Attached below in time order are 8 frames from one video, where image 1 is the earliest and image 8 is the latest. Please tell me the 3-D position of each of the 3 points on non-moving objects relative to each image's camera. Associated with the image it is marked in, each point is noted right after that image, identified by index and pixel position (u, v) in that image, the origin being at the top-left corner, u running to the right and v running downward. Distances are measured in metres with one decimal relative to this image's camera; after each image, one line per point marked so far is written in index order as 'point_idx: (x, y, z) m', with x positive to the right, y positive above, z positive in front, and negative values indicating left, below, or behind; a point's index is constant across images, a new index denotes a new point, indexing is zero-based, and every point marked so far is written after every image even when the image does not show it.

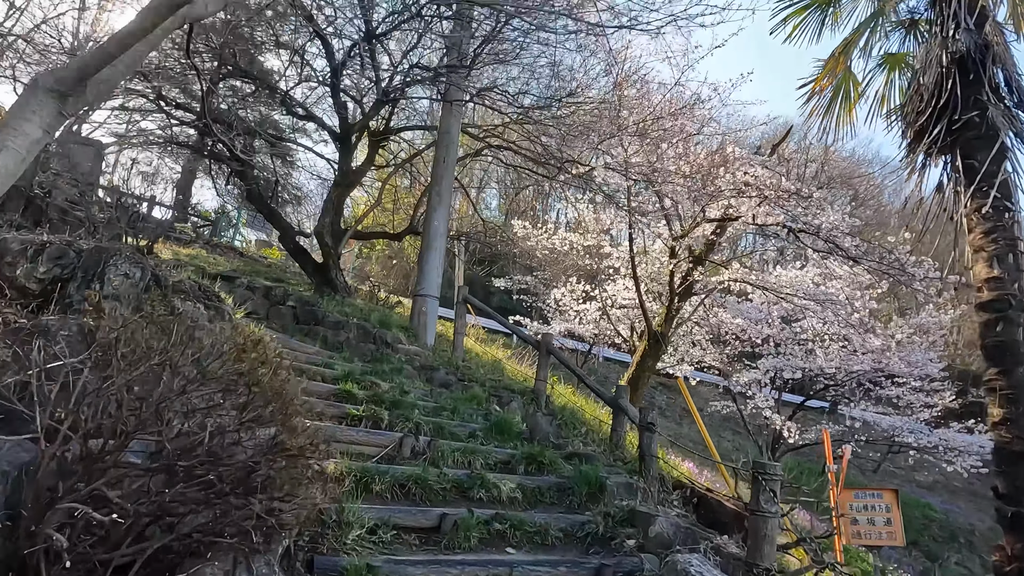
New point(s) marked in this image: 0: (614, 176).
0: (+1.5, +1.6, +9.5) m
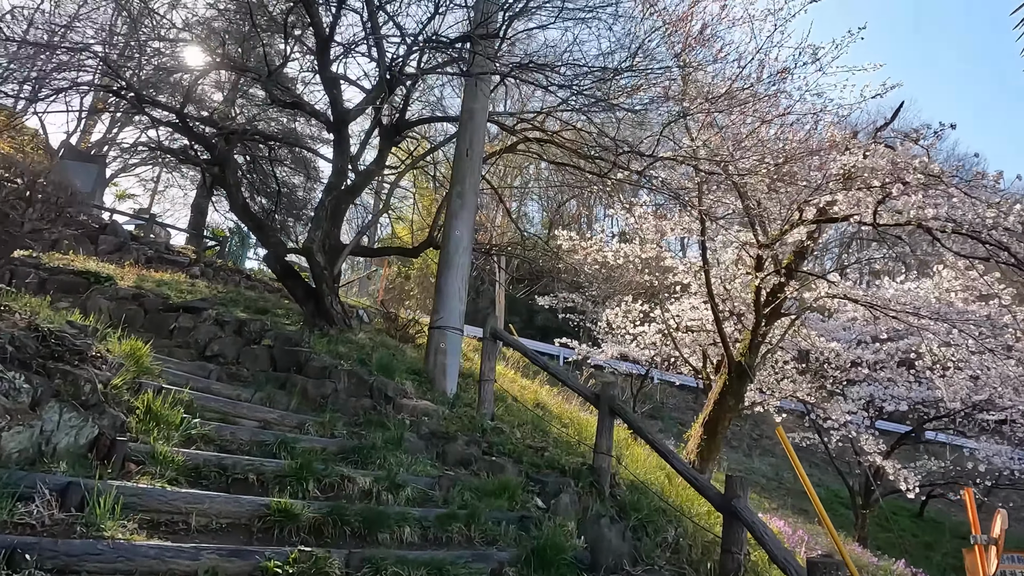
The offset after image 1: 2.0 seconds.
0: (+2.0, +1.4, +7.6) m
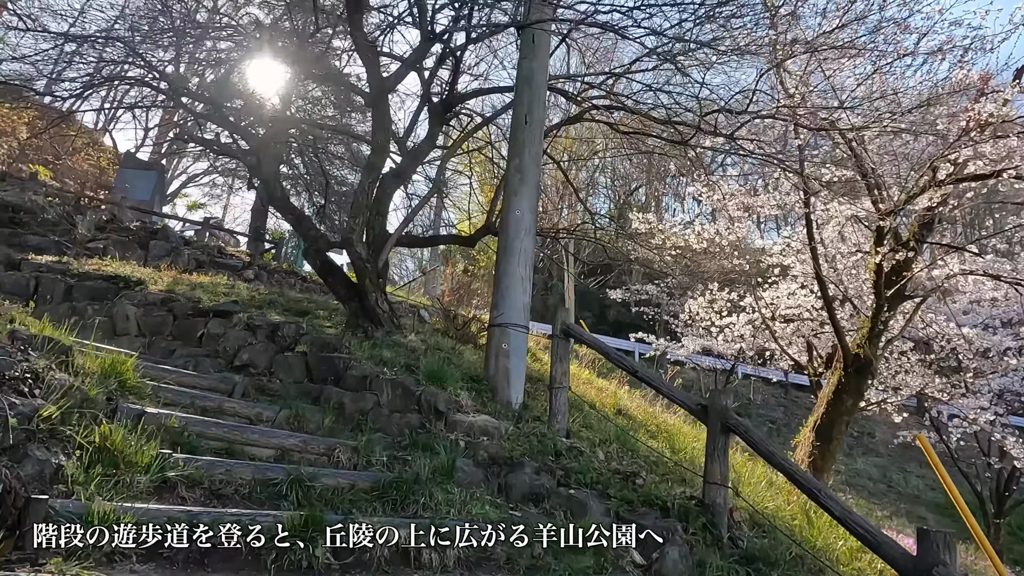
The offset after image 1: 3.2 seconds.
0: (+2.6, +1.5, +6.4) m
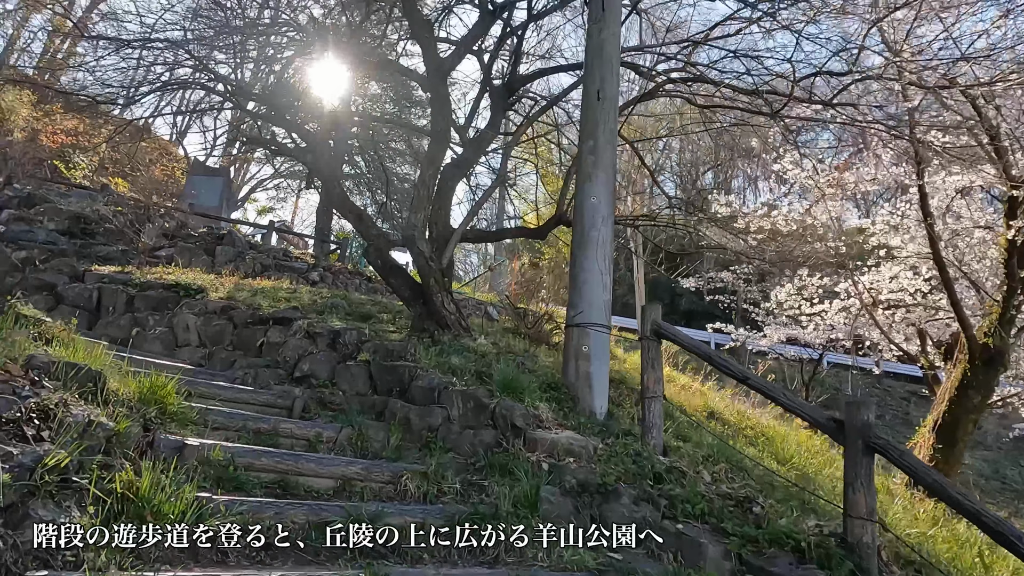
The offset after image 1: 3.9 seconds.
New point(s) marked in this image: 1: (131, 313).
0: (+3.2, +1.7, +5.6) m
1: (-3.0, -0.2, +5.2) m
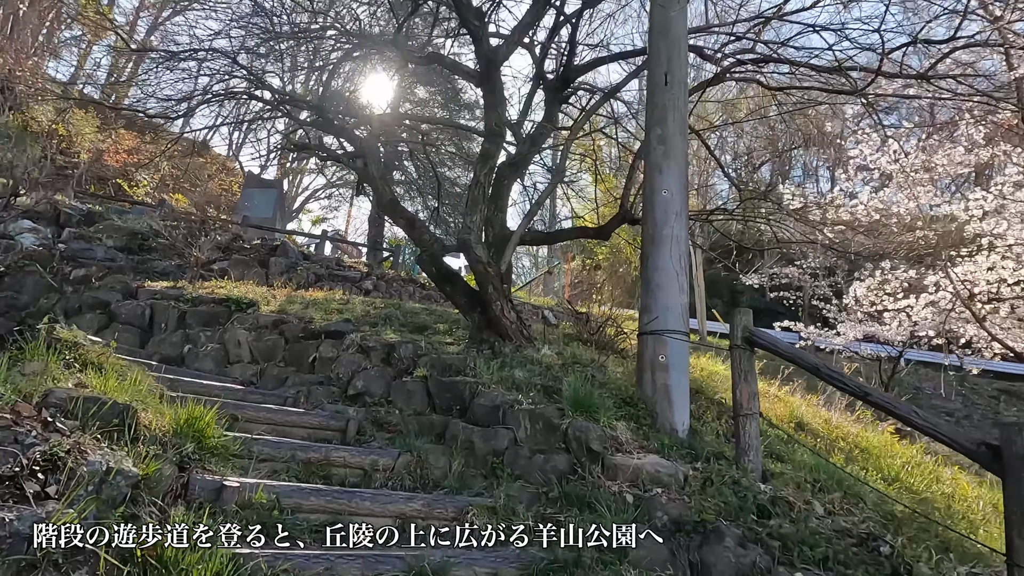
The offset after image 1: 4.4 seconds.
0: (+3.7, +1.7, +5.0) m
1: (-2.5, -0.3, +5.1) m
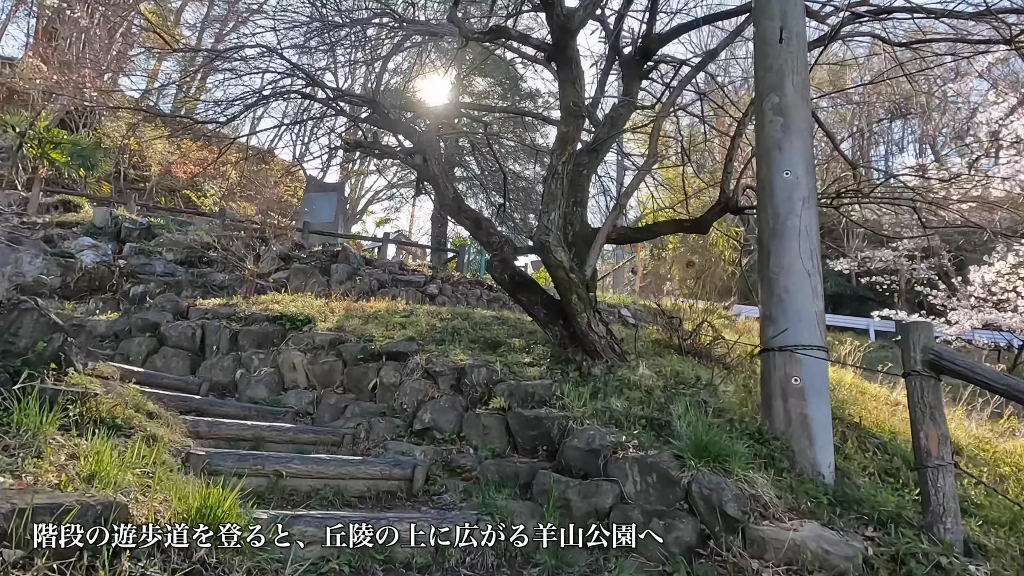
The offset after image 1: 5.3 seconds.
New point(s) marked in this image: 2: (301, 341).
0: (+4.1, +1.8, +4.0) m
1: (-1.9, -0.5, +4.6) m
2: (-1.4, -0.4, +4.5) m
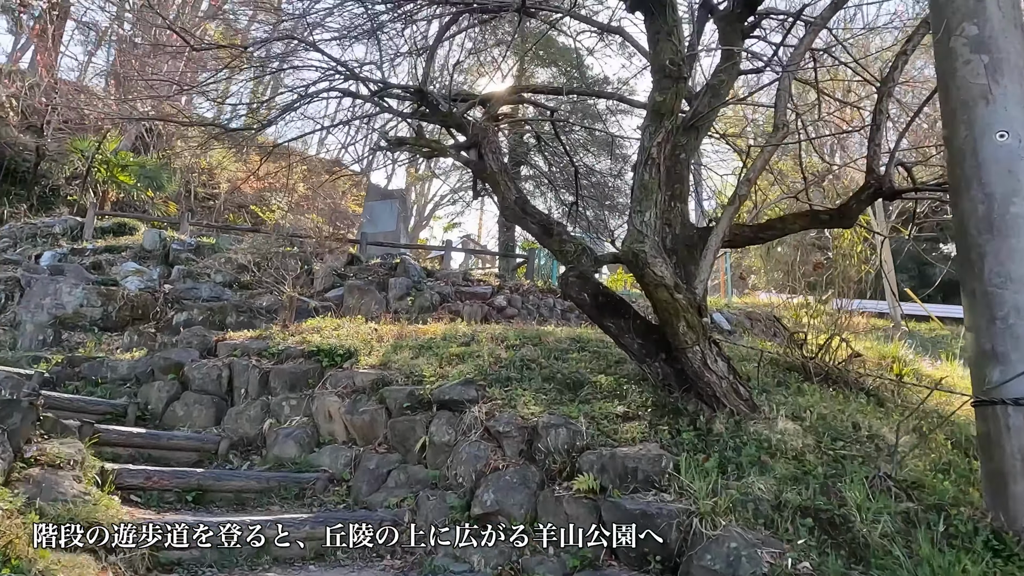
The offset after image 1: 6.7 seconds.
0: (+4.4, +1.9, +2.6) m
1: (-1.5, -0.6, +3.9) m
2: (-1.0, -0.5, +3.7) m
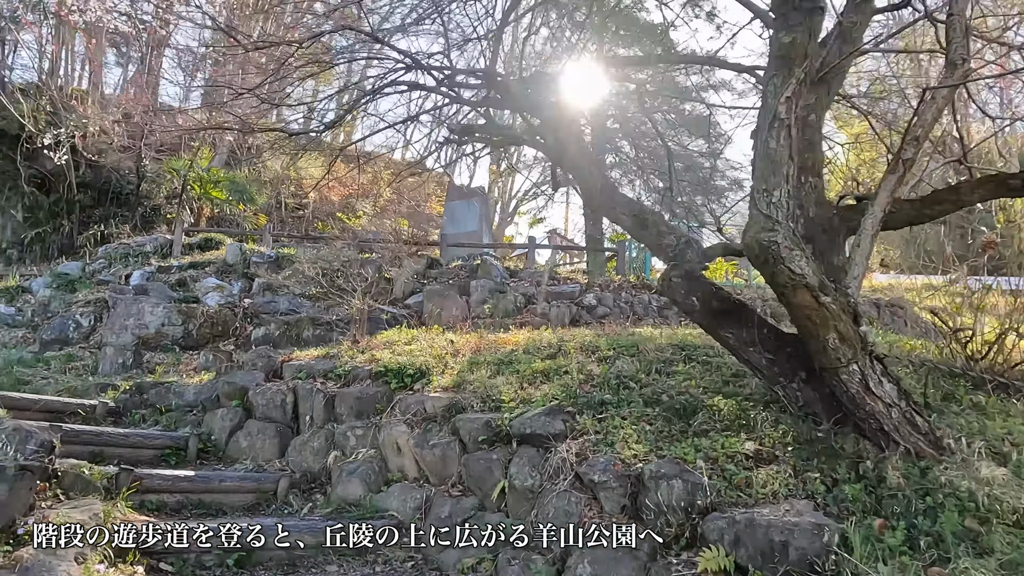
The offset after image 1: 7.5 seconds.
0: (+4.5, +2.0, +1.4) m
1: (-1.0, -0.7, +3.5) m
2: (-0.5, -0.6, +3.3) m
